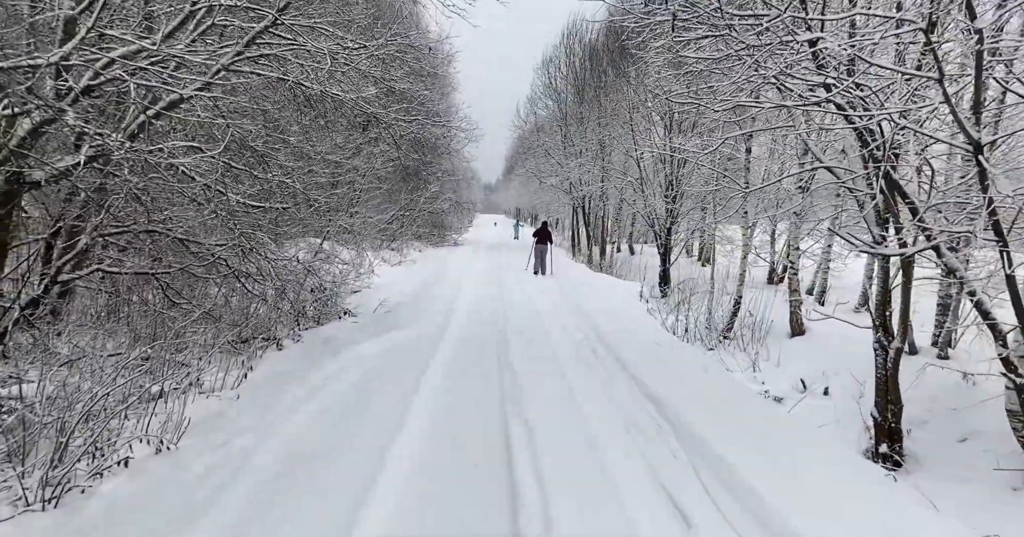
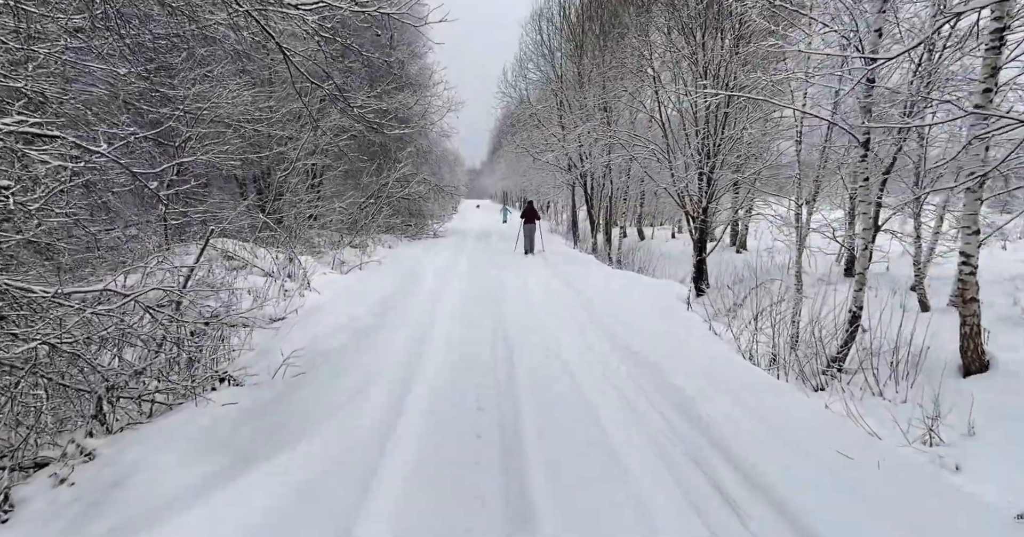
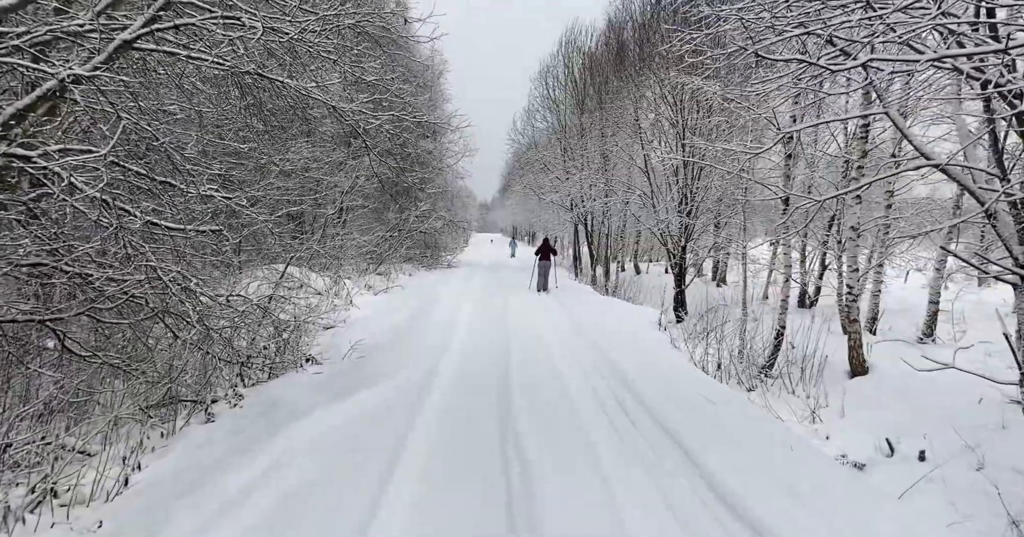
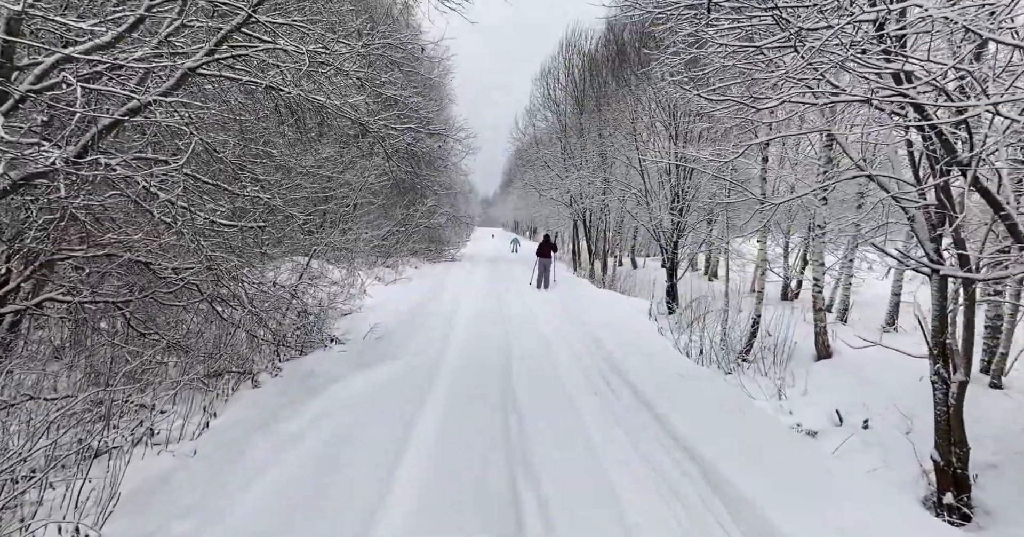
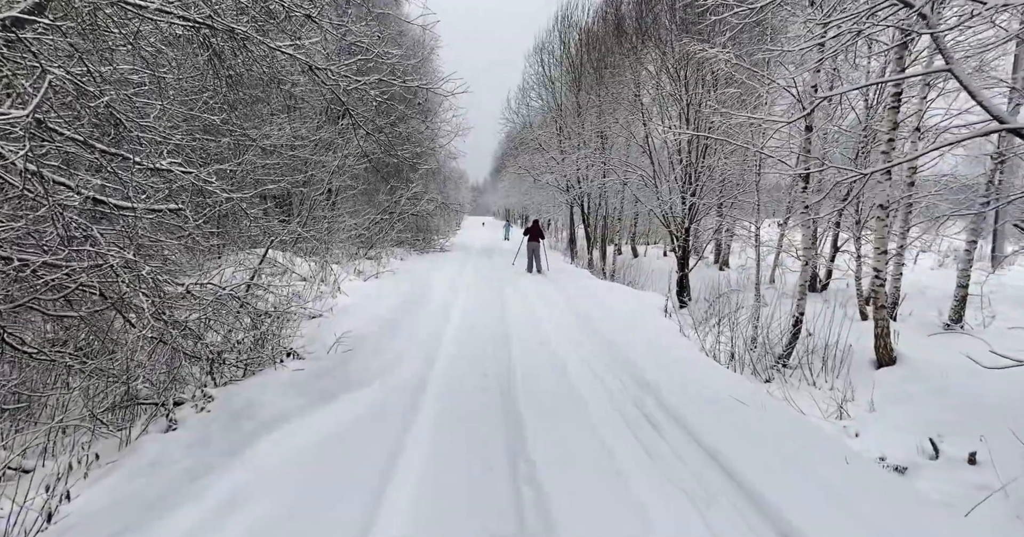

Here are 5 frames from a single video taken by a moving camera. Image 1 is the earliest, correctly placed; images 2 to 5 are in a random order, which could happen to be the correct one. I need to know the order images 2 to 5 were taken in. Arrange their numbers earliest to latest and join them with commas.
4, 3, 5, 2
